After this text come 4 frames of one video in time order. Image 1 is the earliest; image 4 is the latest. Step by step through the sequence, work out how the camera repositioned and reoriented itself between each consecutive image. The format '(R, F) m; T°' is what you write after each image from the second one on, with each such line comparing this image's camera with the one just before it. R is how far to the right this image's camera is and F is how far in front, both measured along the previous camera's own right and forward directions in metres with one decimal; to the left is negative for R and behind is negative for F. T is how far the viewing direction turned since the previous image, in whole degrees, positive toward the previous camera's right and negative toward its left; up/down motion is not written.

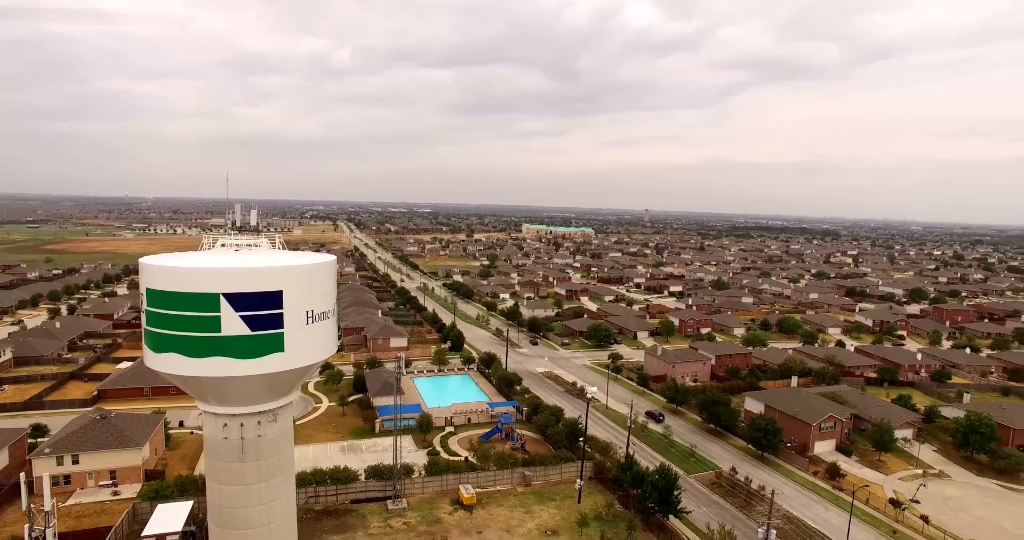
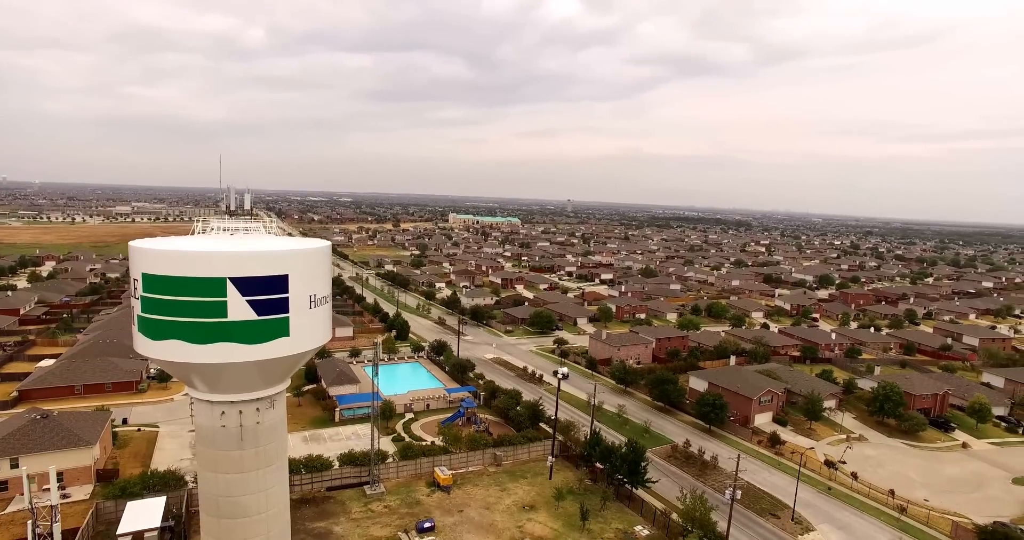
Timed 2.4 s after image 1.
(-1.6, -0.4) m; +7°
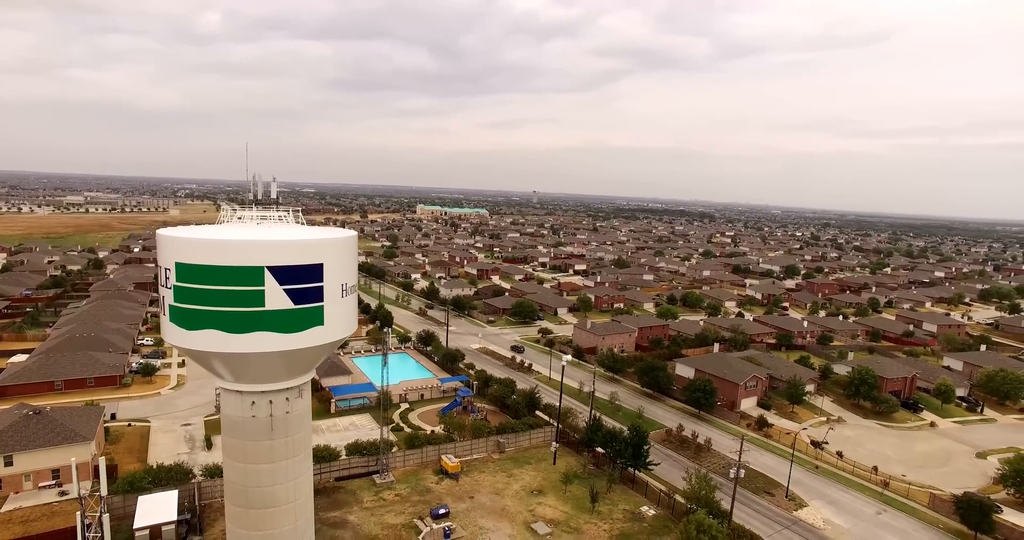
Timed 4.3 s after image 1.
(-1.4, -0.2) m; +3°
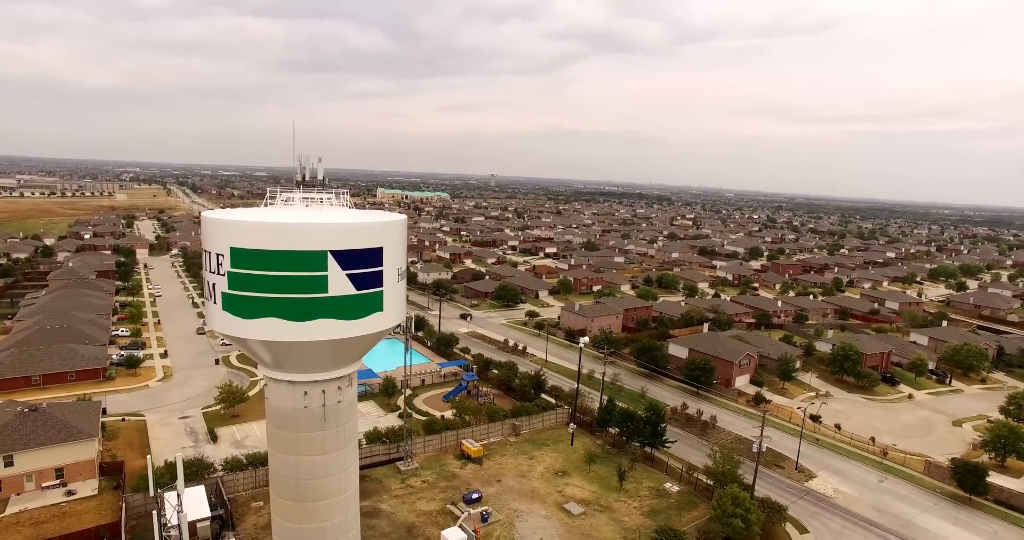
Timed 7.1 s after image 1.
(-2.1, +0.2) m; +4°
